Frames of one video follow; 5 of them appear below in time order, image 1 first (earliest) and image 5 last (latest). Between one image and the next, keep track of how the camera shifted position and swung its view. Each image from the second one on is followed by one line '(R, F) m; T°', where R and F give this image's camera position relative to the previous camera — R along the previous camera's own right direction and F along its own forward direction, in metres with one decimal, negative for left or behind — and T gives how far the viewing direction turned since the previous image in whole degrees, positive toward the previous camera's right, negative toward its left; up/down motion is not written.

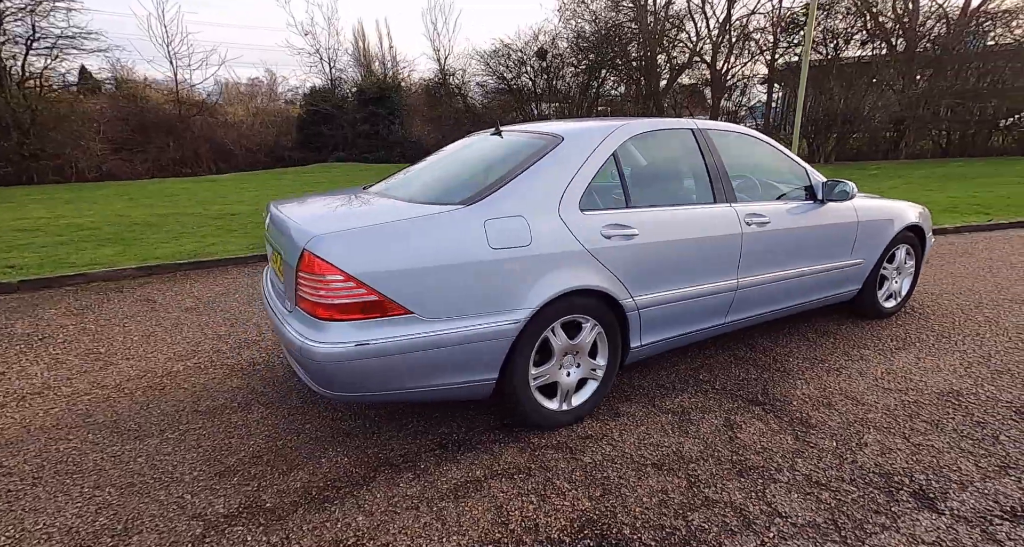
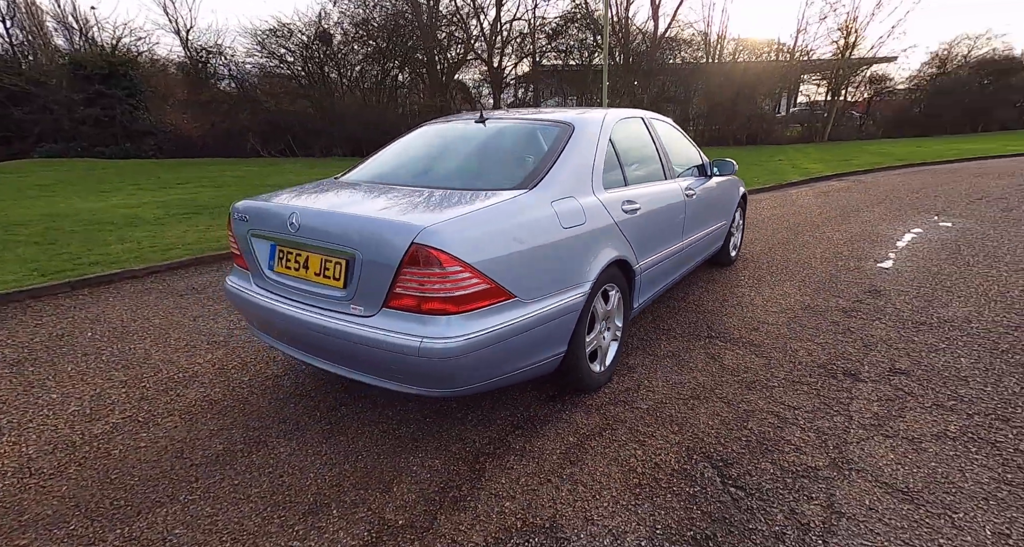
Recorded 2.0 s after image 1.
(-1.1, +0.1) m; +23°
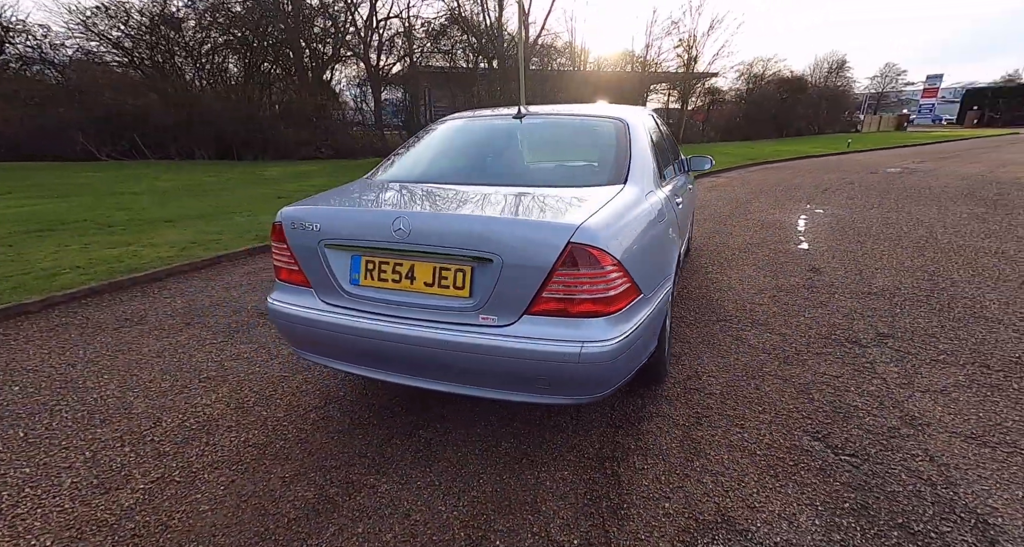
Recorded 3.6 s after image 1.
(-0.8, +0.2) m; +12°
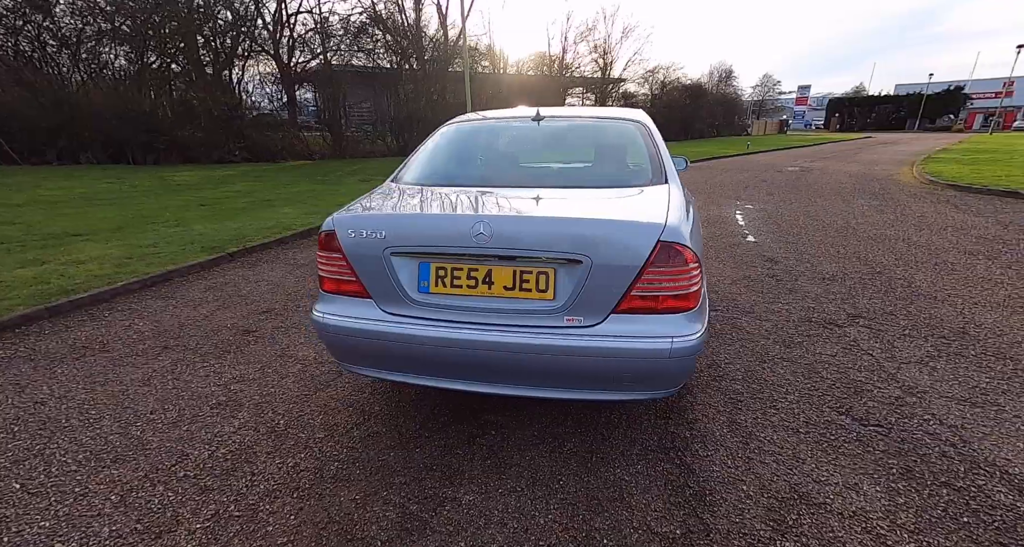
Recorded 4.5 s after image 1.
(-0.5, 0.0) m; +8°
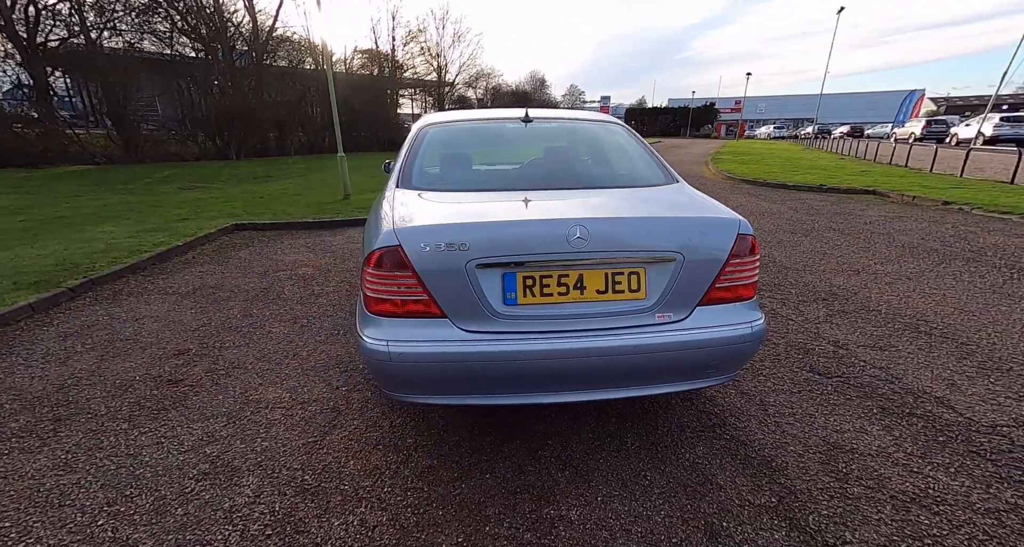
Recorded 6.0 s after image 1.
(-0.8, +0.2) m; +17°
